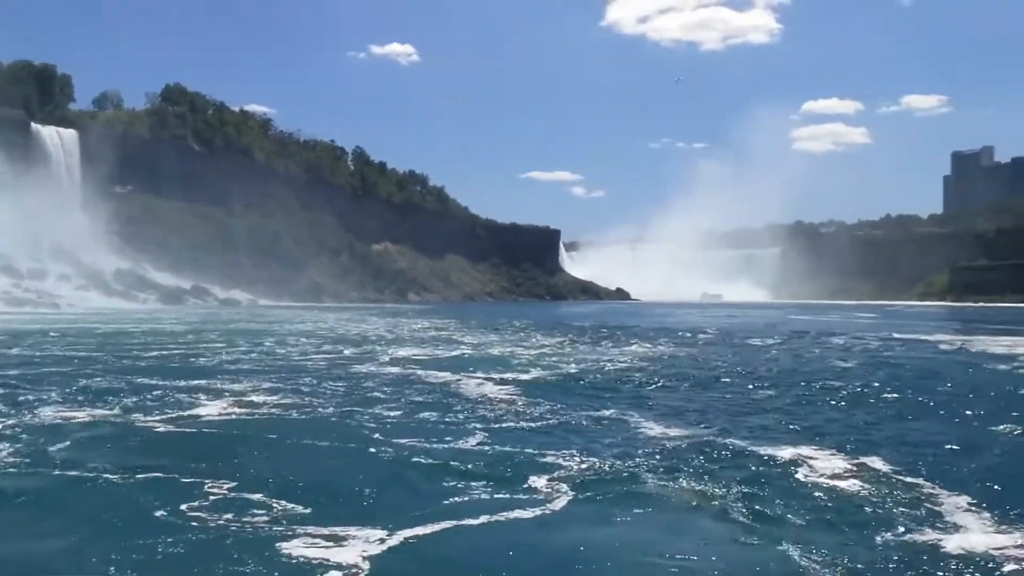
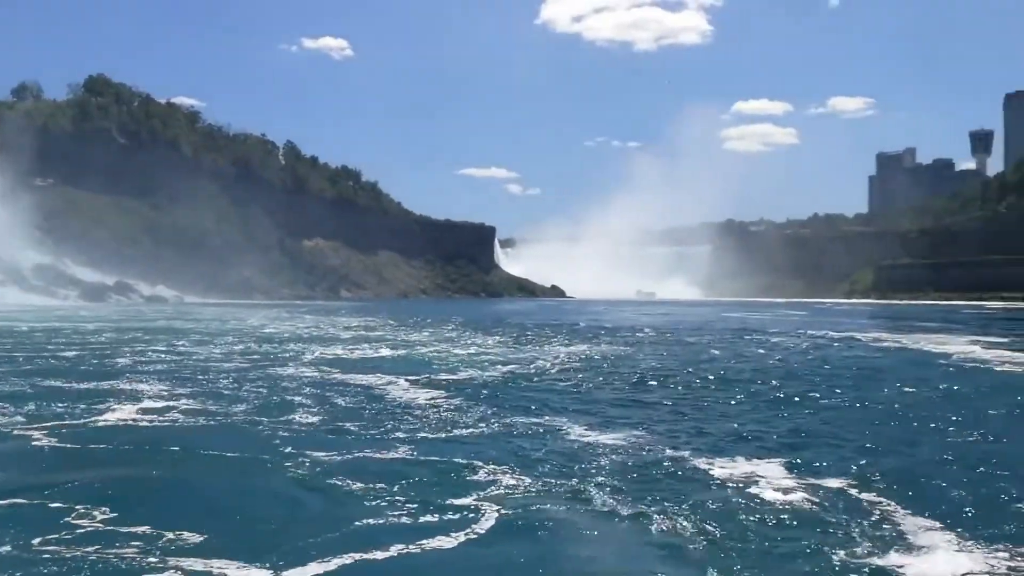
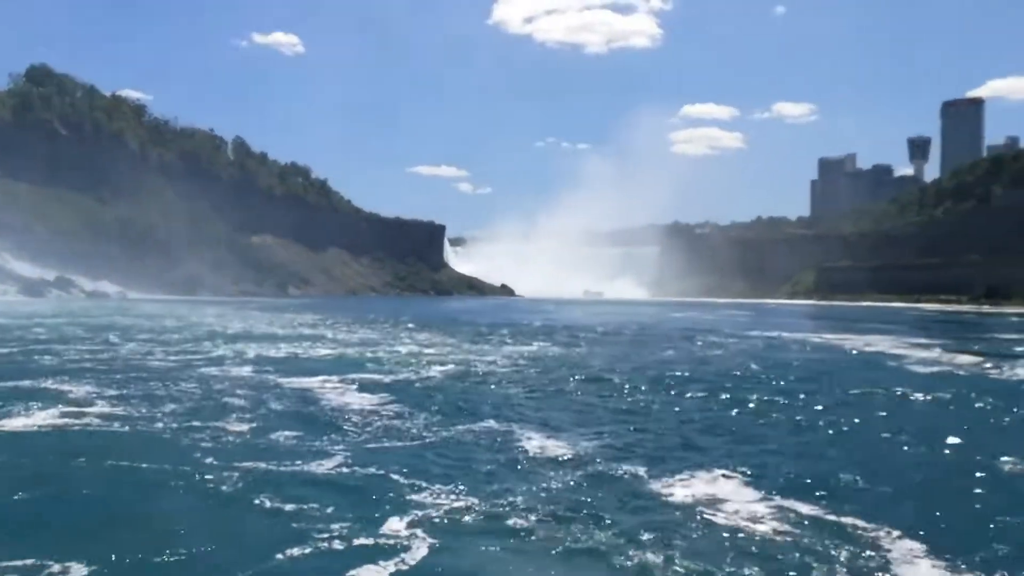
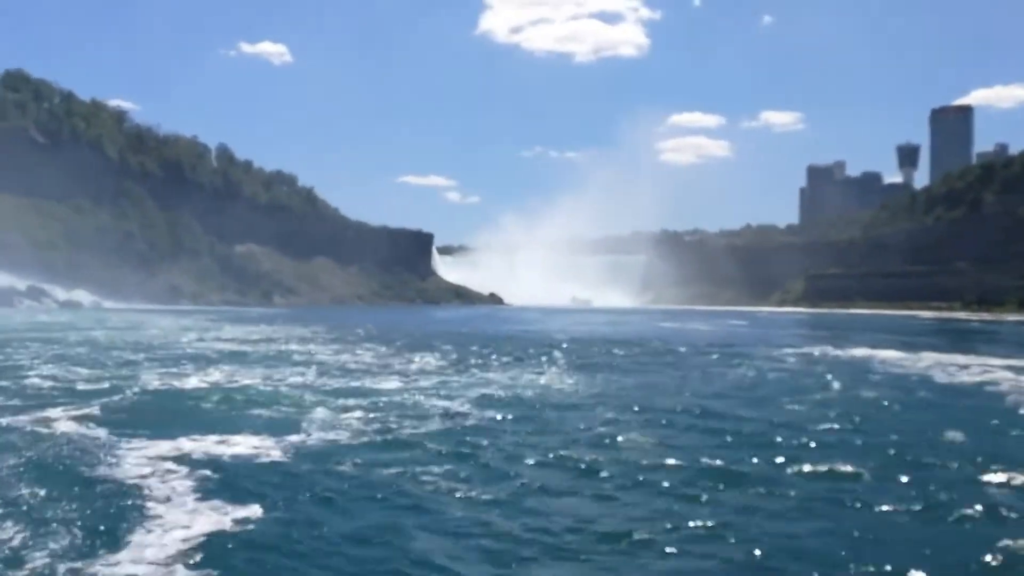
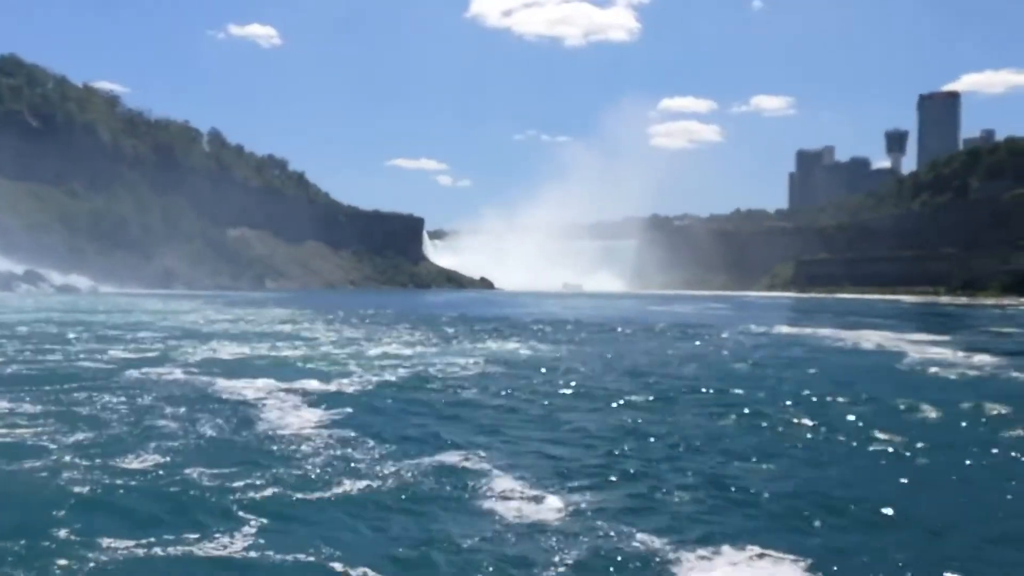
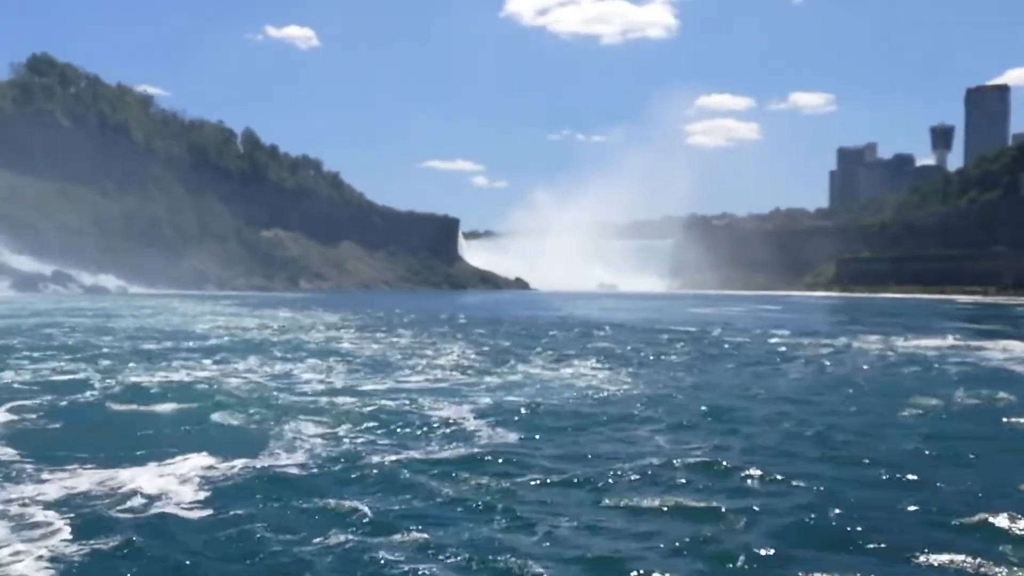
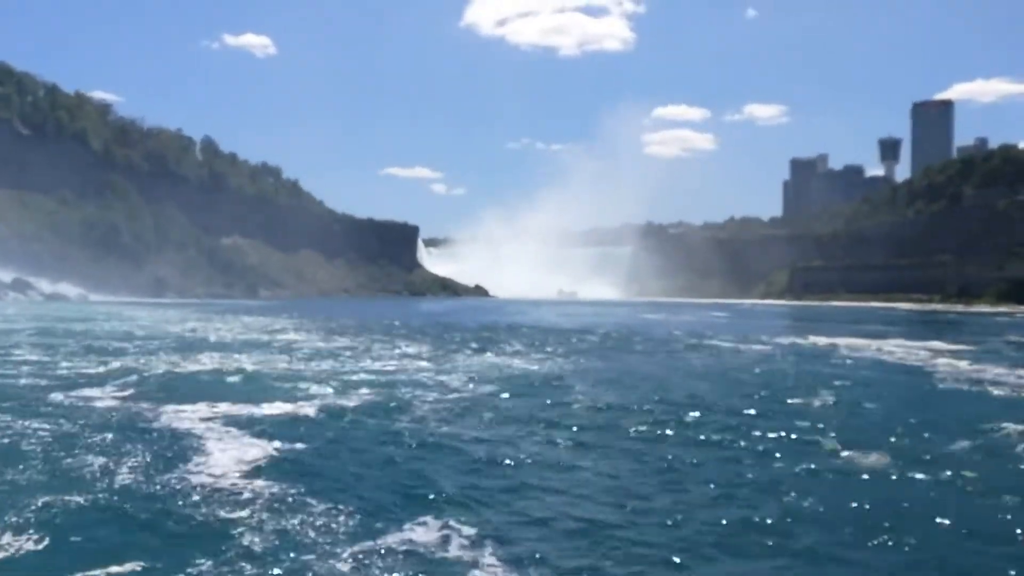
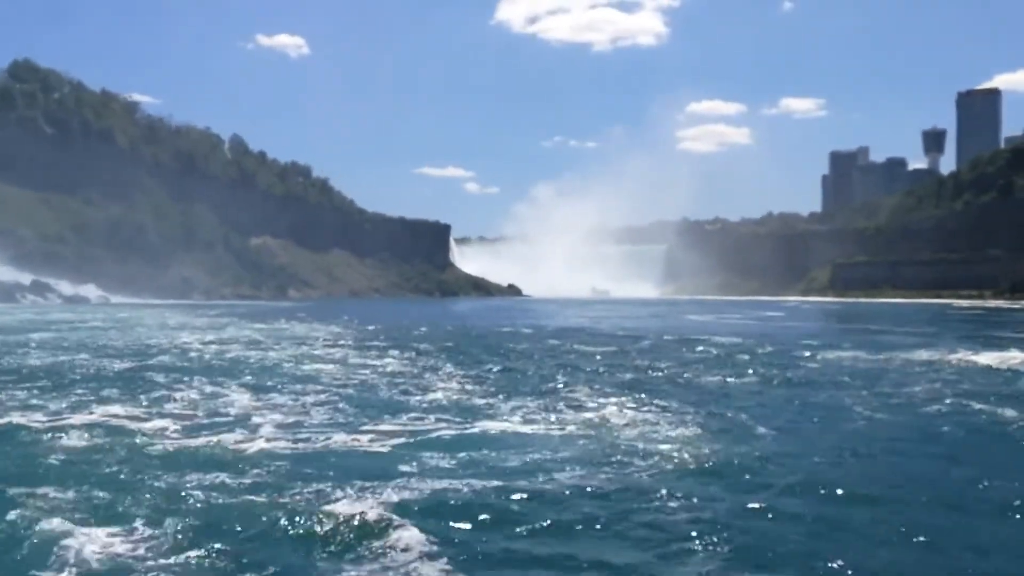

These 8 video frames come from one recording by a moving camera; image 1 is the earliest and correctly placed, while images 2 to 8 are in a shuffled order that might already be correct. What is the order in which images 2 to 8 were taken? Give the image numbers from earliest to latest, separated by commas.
2, 3, 5, 7, 4, 6, 8
